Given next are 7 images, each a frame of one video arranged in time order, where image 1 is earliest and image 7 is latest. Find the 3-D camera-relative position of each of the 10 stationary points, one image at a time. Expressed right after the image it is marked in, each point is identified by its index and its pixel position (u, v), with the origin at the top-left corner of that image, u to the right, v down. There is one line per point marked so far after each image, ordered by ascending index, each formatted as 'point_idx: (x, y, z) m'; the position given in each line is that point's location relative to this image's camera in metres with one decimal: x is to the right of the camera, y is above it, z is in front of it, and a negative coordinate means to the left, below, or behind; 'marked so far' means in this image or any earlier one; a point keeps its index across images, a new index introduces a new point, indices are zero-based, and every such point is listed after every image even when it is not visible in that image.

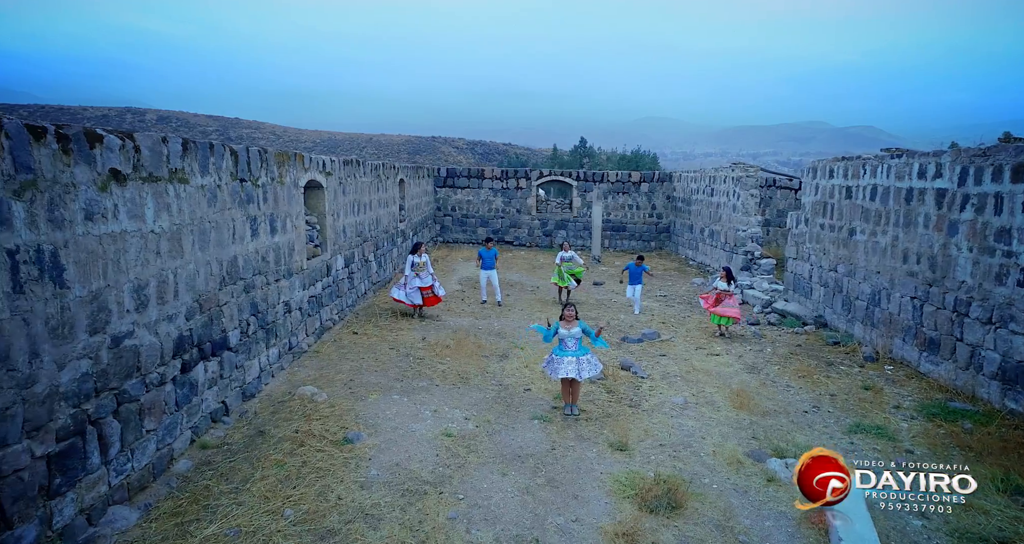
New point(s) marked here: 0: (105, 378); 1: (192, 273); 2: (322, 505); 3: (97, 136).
0: (-2.4, -0.6, +3.6) m
1: (-2.4, 0.0, +4.5) m
2: (-1.3, -1.5, +4.0) m
3: (-2.4, +0.8, +3.5) m
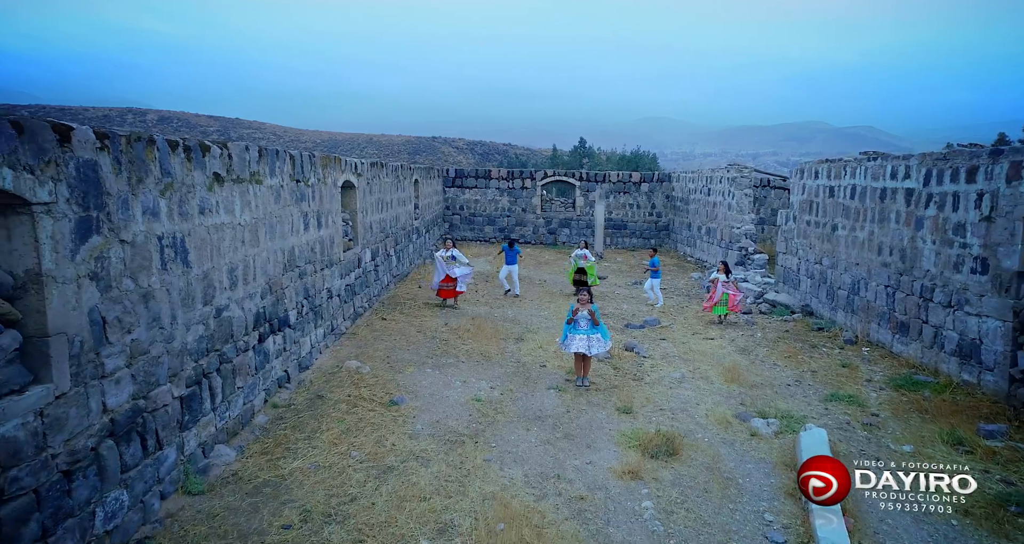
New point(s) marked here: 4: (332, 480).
0: (-2.2, -0.5, +4.4) m
1: (-2.2, +0.1, +5.4) m
2: (-1.1, -1.4, +4.9) m
3: (-2.2, +0.9, +4.3) m
4: (-1.3, -1.5, +4.3) m
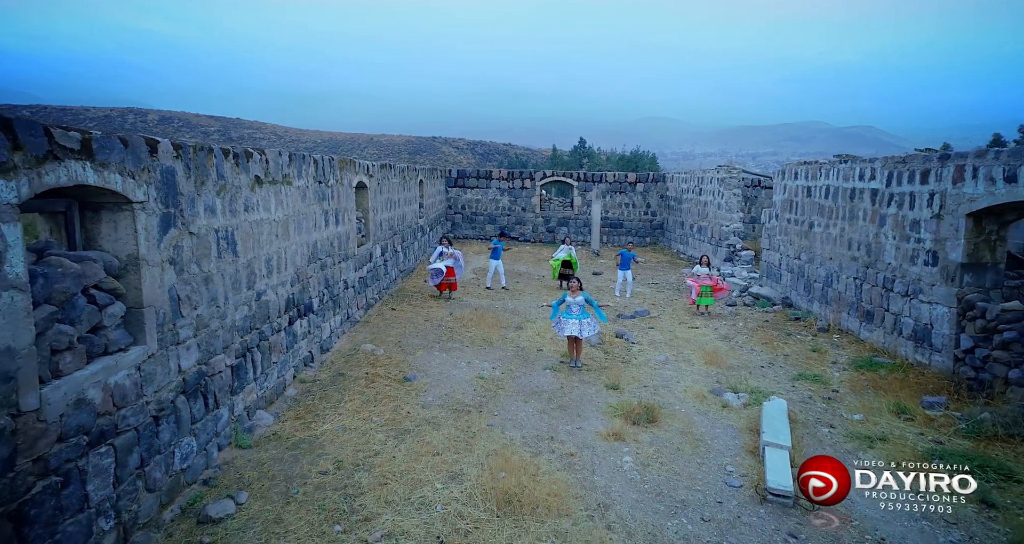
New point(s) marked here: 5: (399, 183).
0: (-2.2, -0.4, +5.1) m
1: (-2.2, +0.2, +6.1) m
2: (-1.1, -1.3, +5.6) m
3: (-2.2, +1.0, +5.1) m
4: (-1.3, -1.4, +5.1) m
5: (-2.2, +1.7, +11.8) m
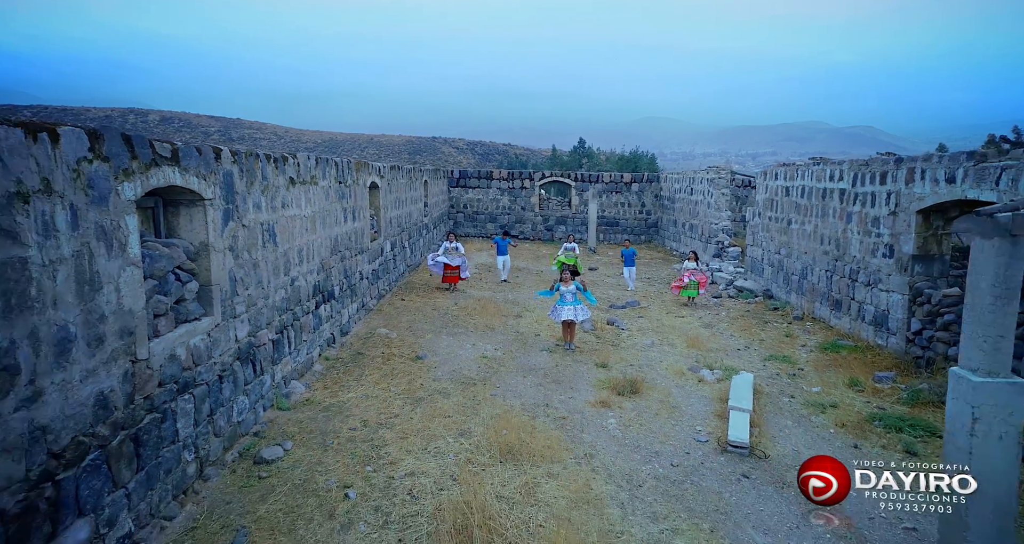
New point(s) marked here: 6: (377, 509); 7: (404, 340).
0: (-2.2, -0.3, +5.9) m
1: (-2.2, +0.3, +6.9) m
2: (-1.1, -1.2, +6.4) m
3: (-2.2, +1.1, +5.9) m
4: (-1.3, -1.3, +5.9) m
5: (-2.2, +1.9, +12.7) m
6: (-0.9, -1.6, +4.0) m
7: (-1.4, -0.9, +7.9) m
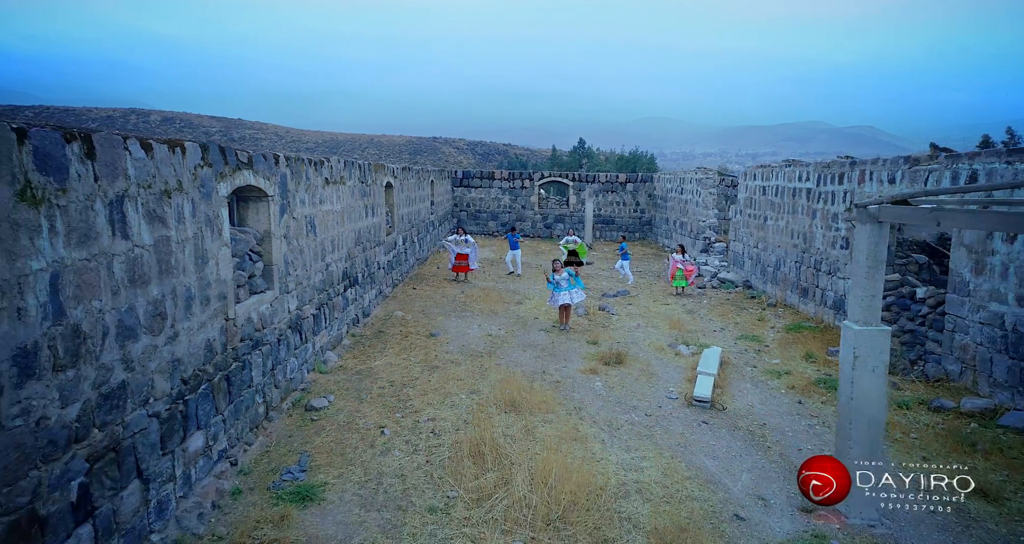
0: (-2.2, -0.1, +7.0) m
1: (-2.2, +0.5, +8.0) m
2: (-1.0, -1.1, +7.5) m
3: (-2.2, +1.3, +6.9) m
4: (-1.3, -1.1, +6.9) m
5: (-2.2, +2.0, +13.7) m
6: (-0.9, -1.4, +5.1) m
7: (-1.4, -0.7, +9.0) m
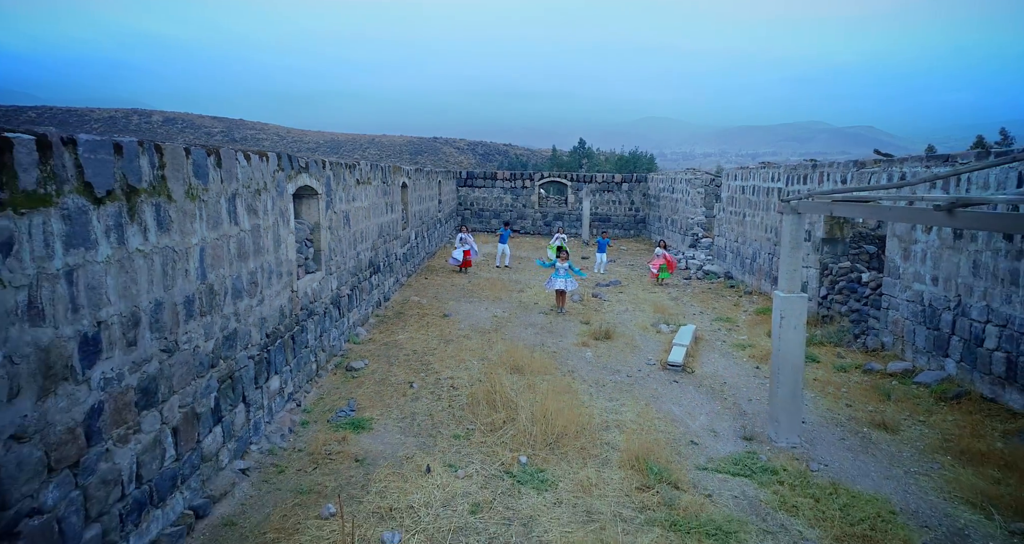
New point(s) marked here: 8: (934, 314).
0: (-2.1, 0.0, +8.2) m
1: (-2.1, +0.6, +9.2) m
2: (-1.0, -0.9, +8.7) m
3: (-2.1, +1.4, +8.1) m
4: (-1.2, -1.0, +8.2) m
5: (-2.1, +2.2, +14.9) m
6: (-0.8, -1.3, +6.3) m
7: (-1.3, -0.6, +10.2) m
8: (+4.8, -0.5, +6.9) m
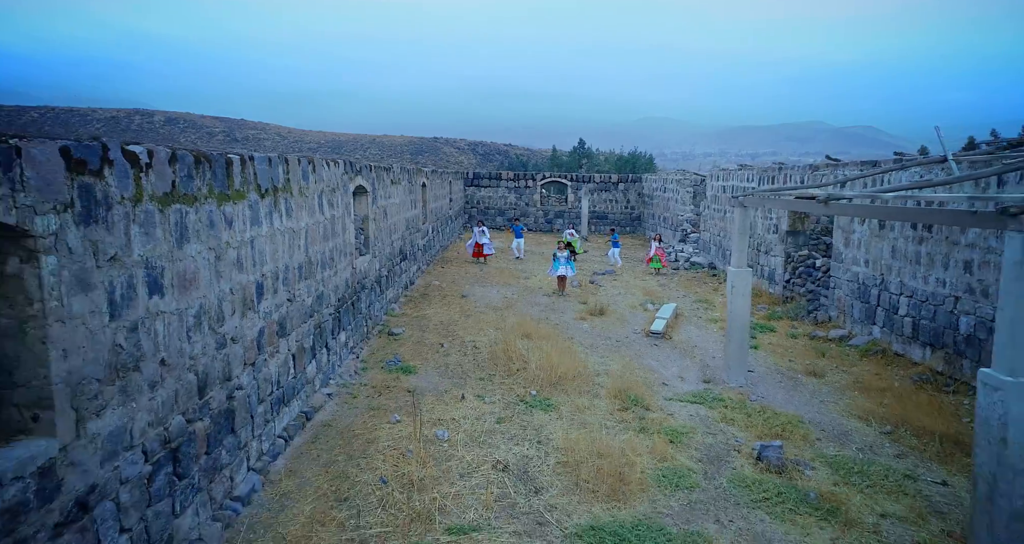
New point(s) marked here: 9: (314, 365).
0: (-2.0, +0.3, +9.8) m
1: (-2.0, +0.9, +10.8) m
2: (-0.8, -0.7, +10.3) m
3: (-2.0, +1.7, +9.7) m
4: (-1.1, -0.7, +9.7) m
5: (-2.0, +2.4, +16.5) m
6: (-0.7, -1.0, +7.9) m
7: (-1.2, -0.3, +11.8) m
8: (+5.0, -0.2, +8.5) m
9: (-1.9, -0.9, +5.7) m
